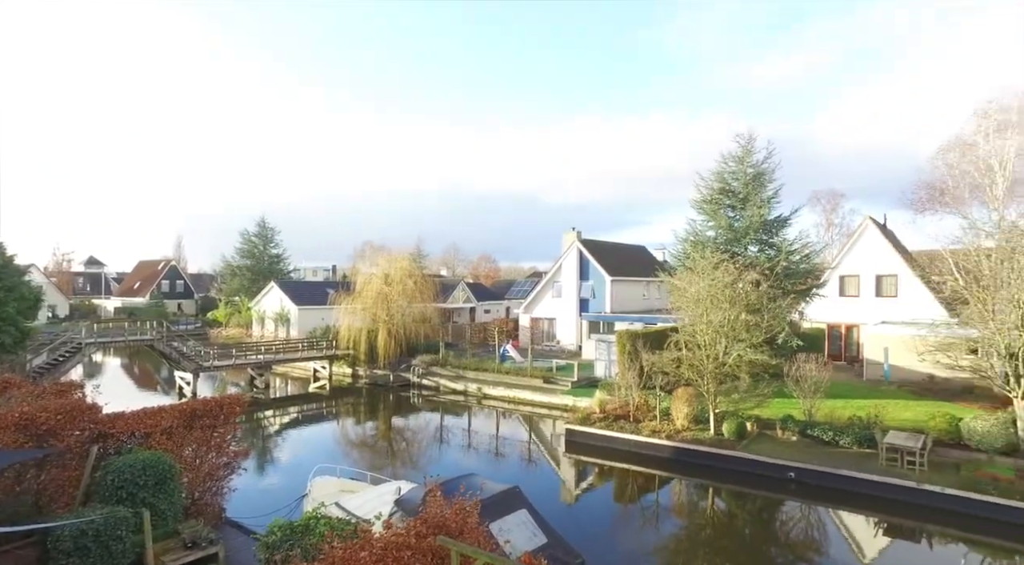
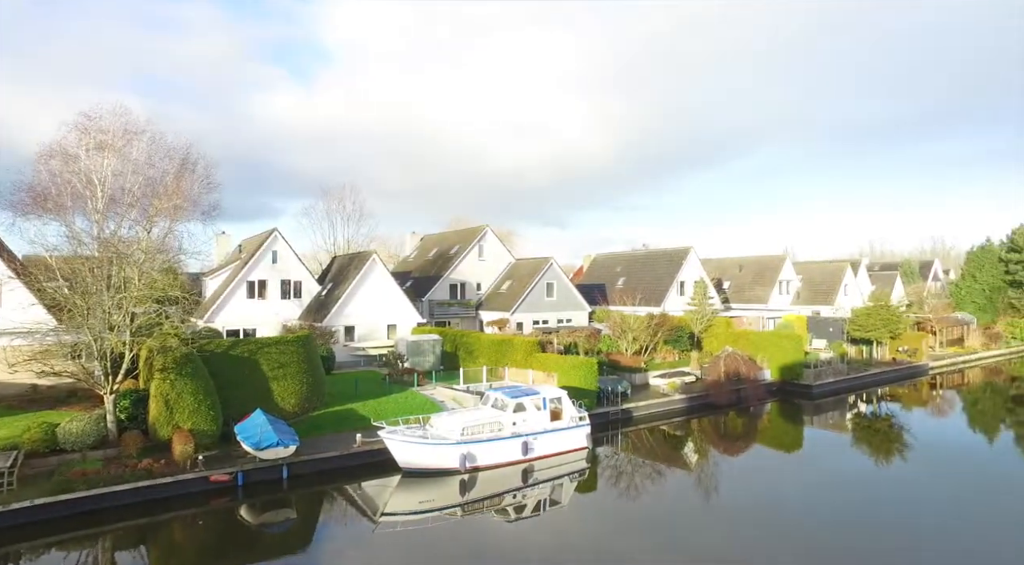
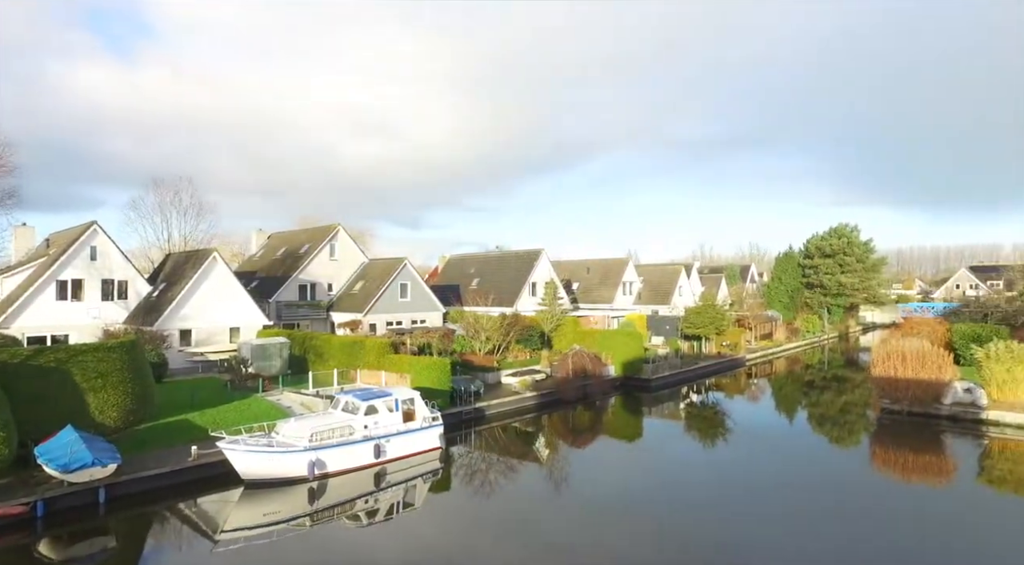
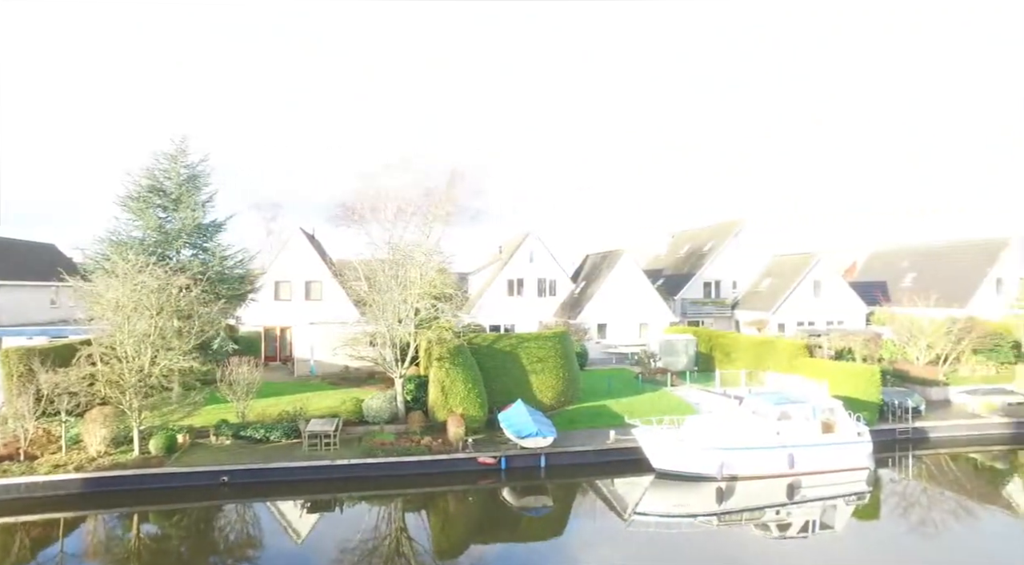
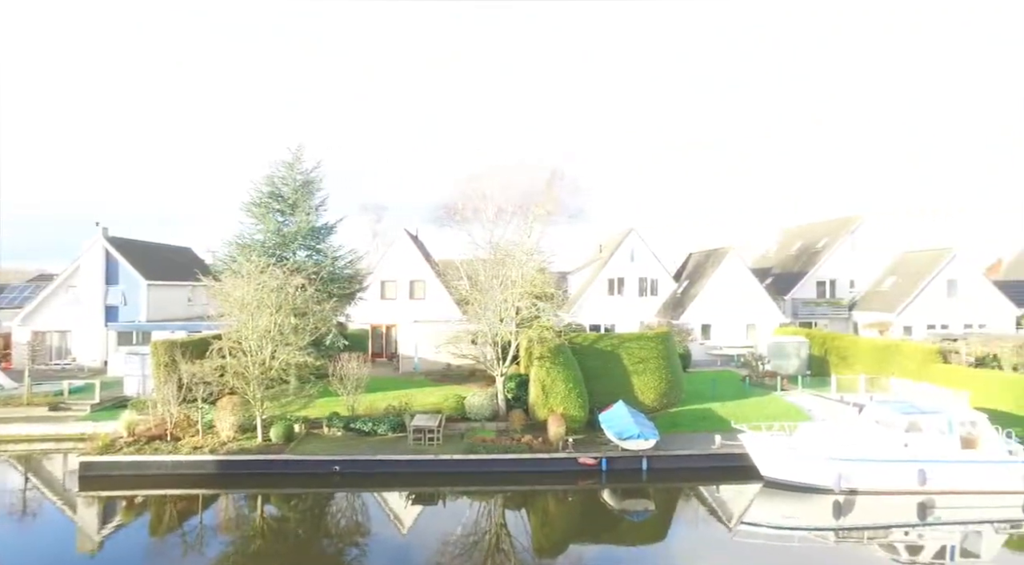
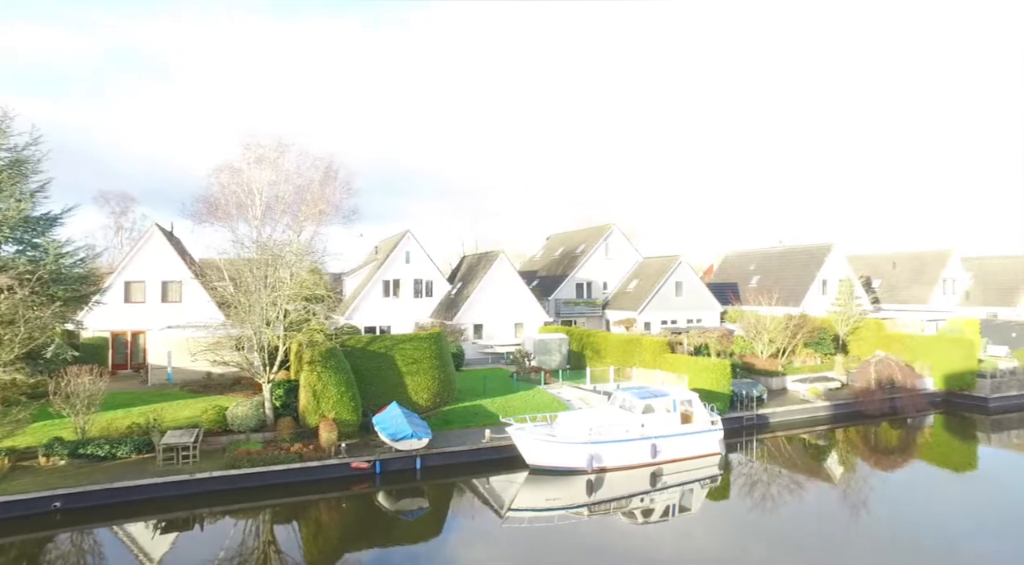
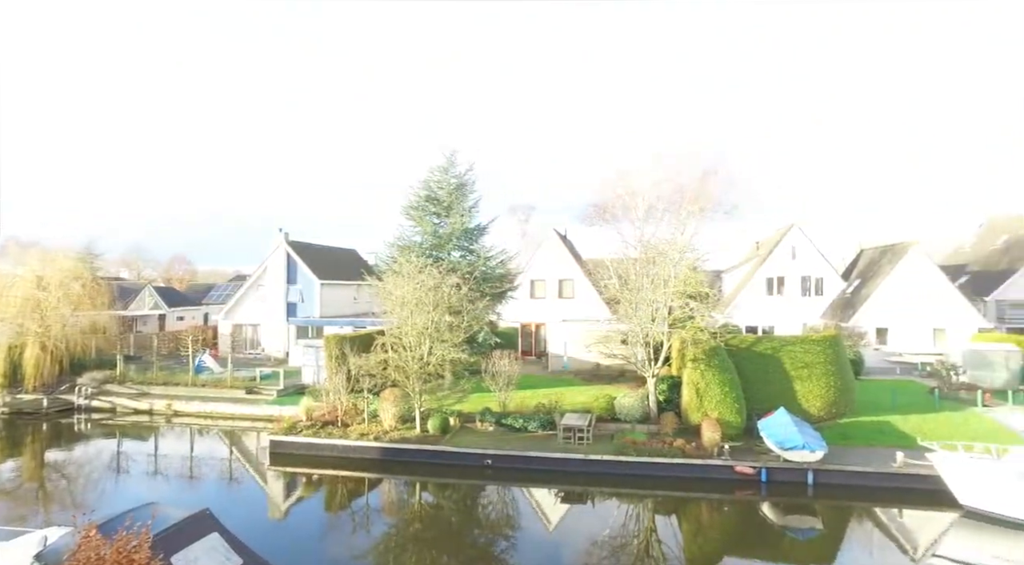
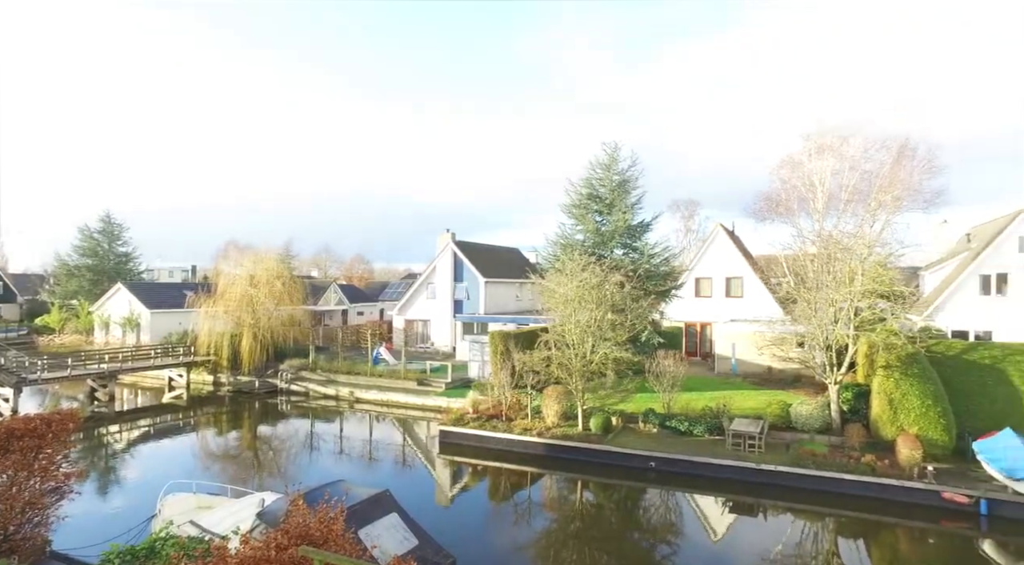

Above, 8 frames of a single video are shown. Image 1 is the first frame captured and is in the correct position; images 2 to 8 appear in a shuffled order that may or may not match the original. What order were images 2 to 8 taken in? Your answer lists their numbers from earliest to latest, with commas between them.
8, 7, 5, 4, 6, 2, 3
